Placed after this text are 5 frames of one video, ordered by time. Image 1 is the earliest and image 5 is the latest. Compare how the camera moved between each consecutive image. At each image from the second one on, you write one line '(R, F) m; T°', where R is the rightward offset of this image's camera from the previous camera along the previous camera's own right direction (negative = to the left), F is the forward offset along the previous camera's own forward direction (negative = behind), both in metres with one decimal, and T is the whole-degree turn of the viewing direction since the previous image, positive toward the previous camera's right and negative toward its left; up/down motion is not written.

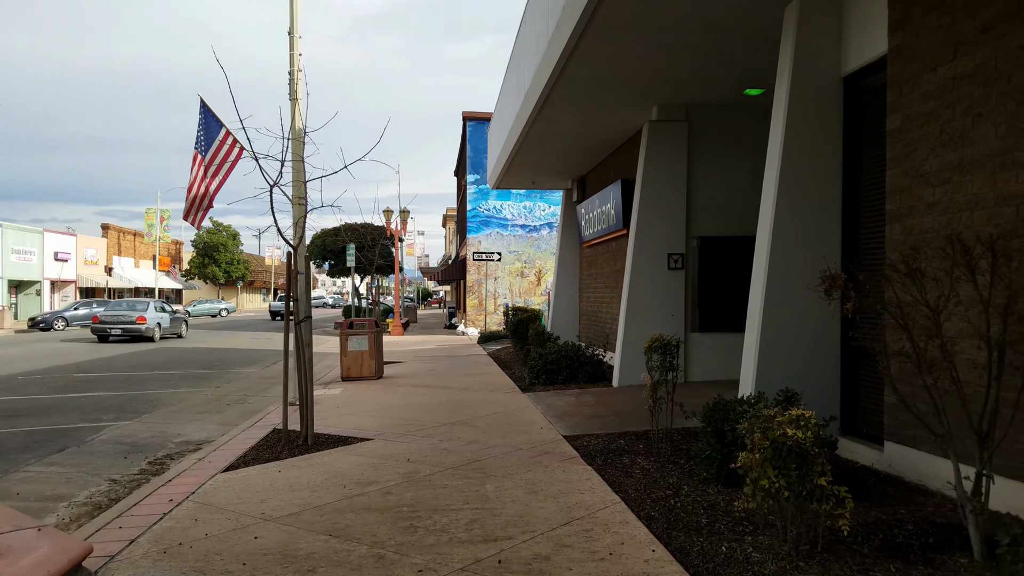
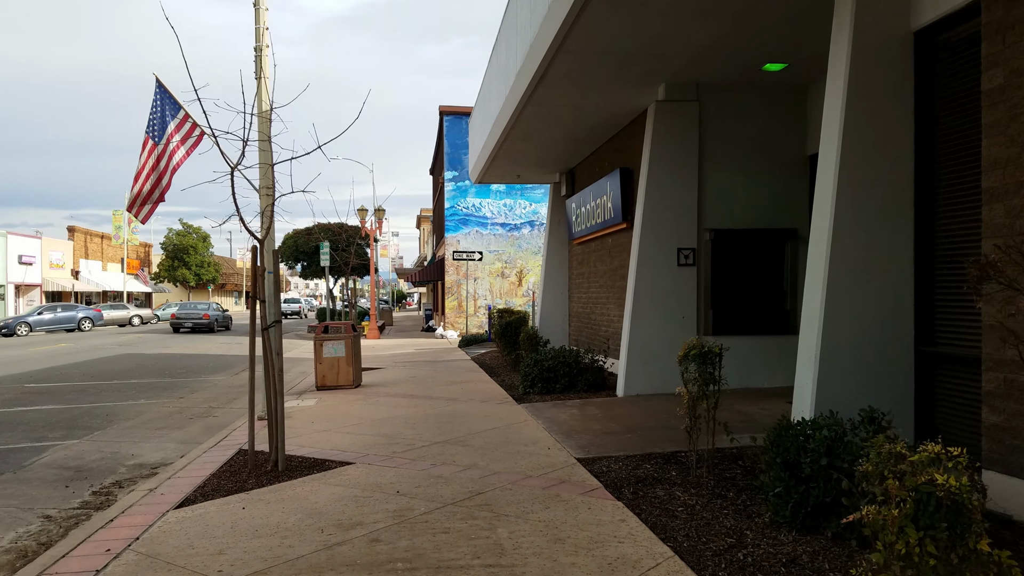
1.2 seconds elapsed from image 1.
(-0.2, +1.0) m; +2°
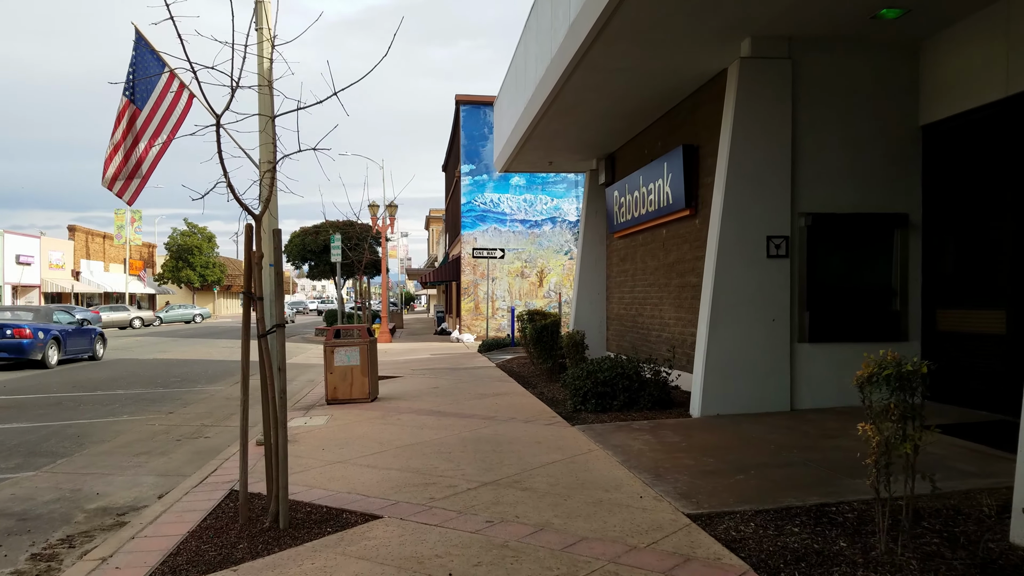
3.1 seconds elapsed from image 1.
(-0.4, +1.6) m; 0°
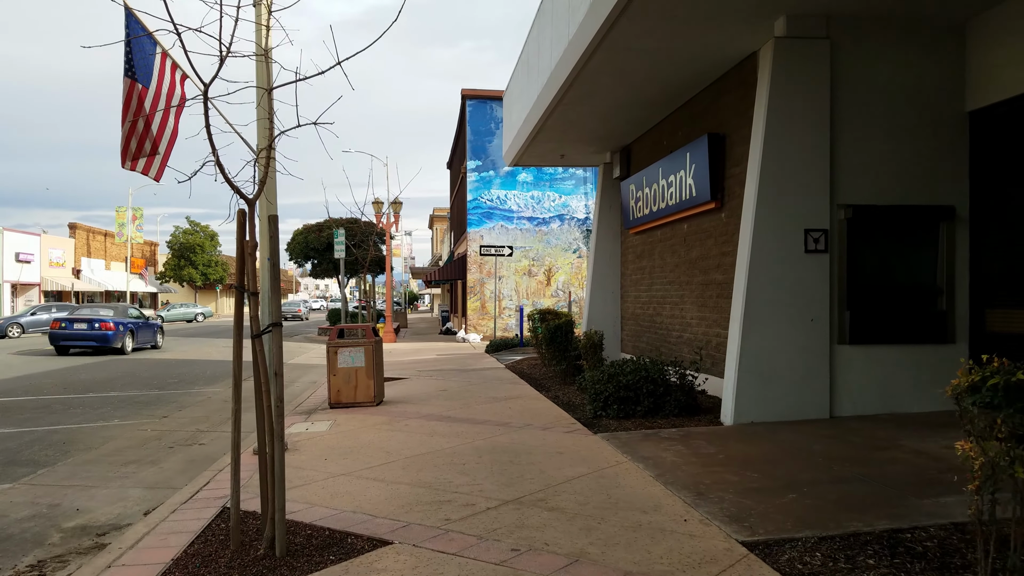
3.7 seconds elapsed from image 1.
(-0.1, +0.6) m; 0°
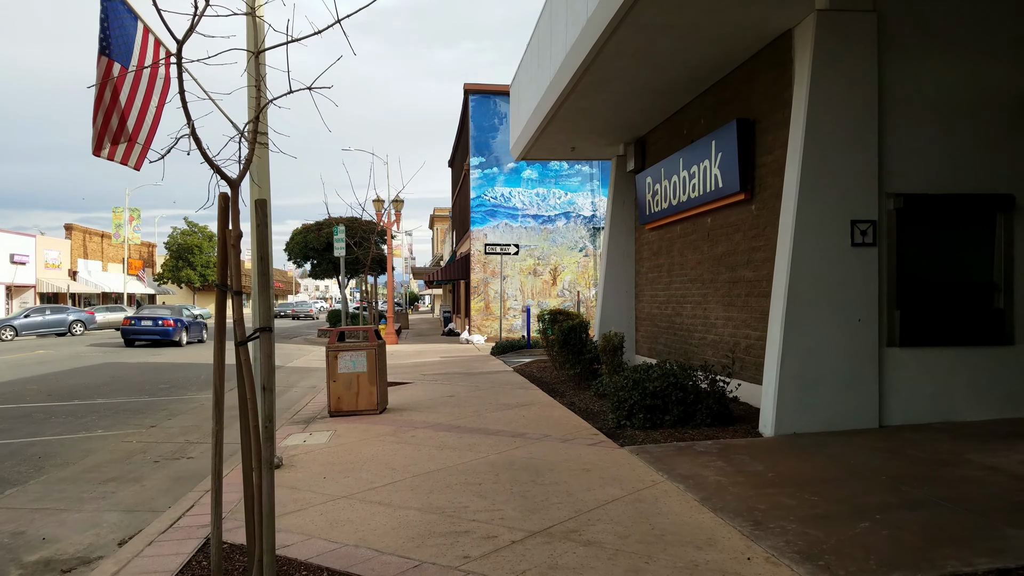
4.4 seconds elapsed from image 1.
(-0.1, +0.6) m; 0°
